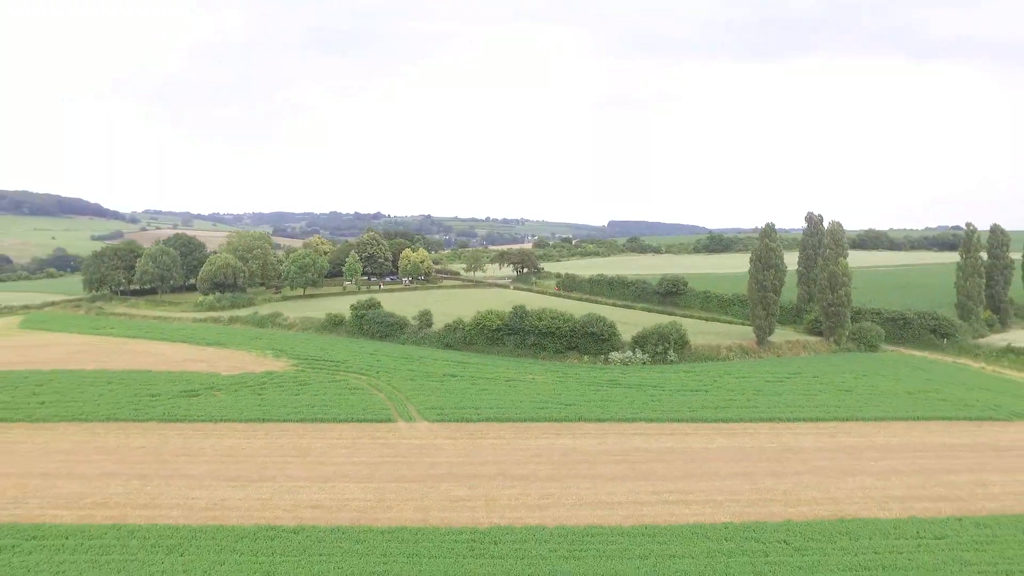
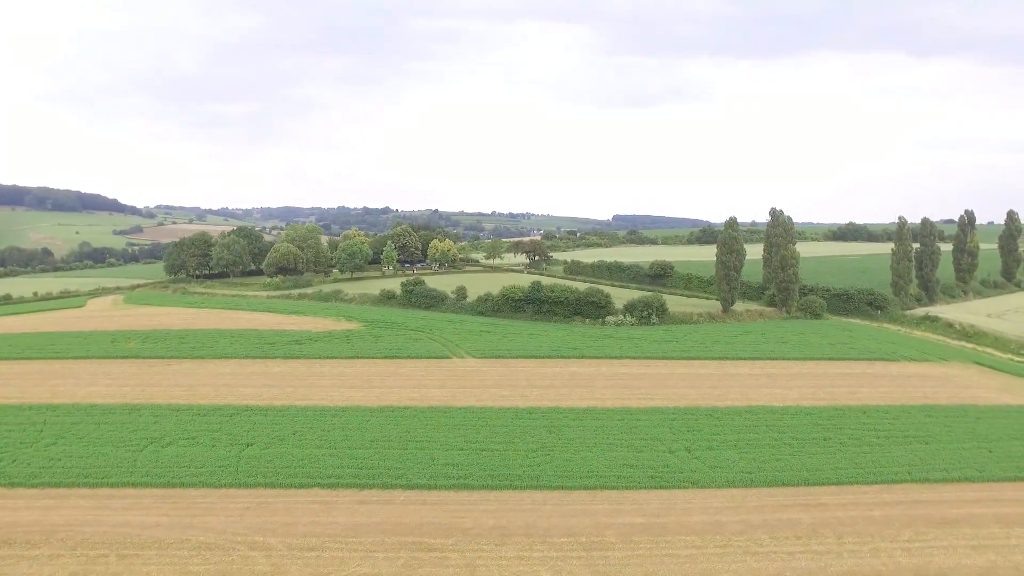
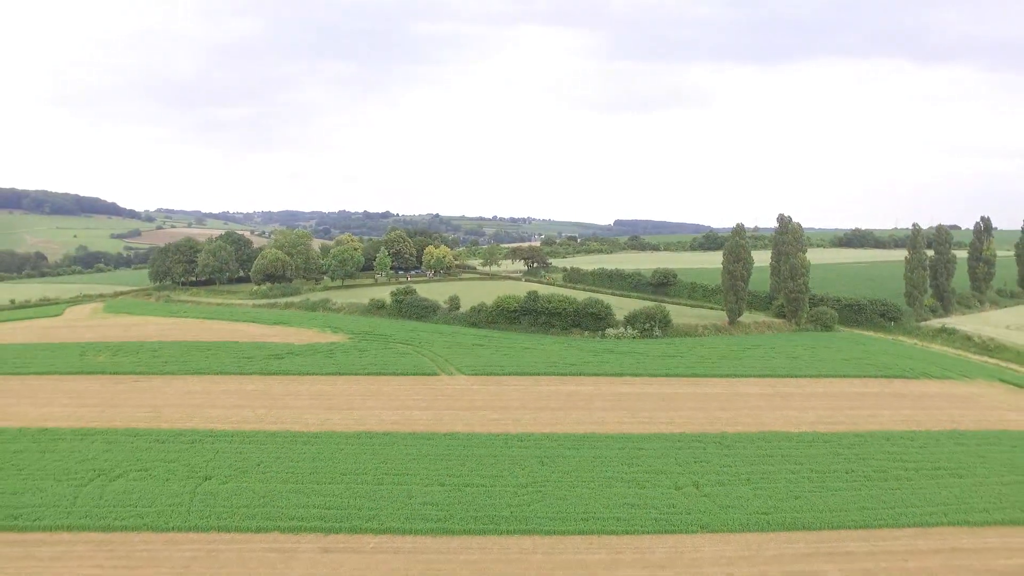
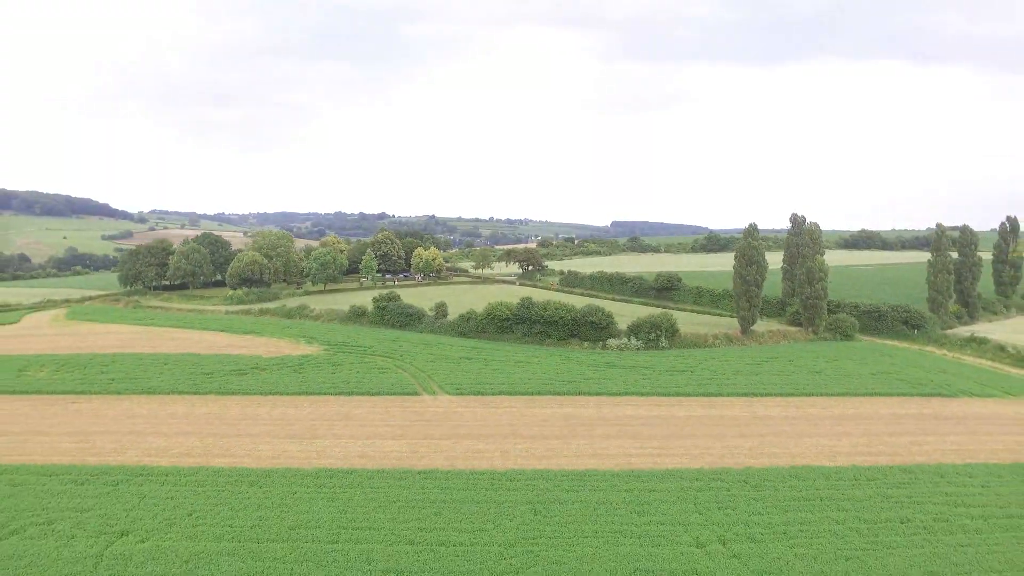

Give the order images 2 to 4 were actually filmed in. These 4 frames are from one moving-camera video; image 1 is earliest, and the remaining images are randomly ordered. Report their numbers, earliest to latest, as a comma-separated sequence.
4, 3, 2
